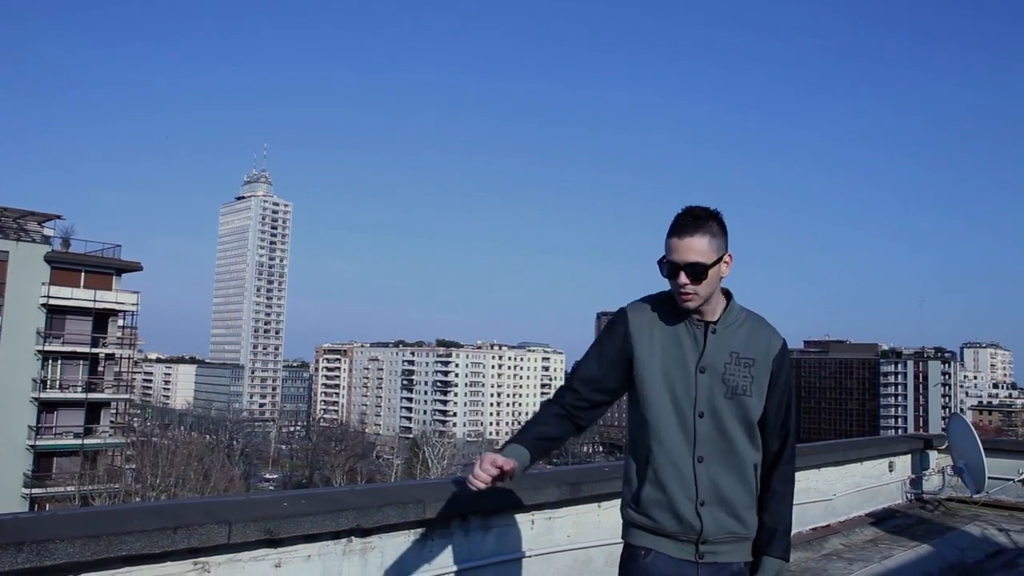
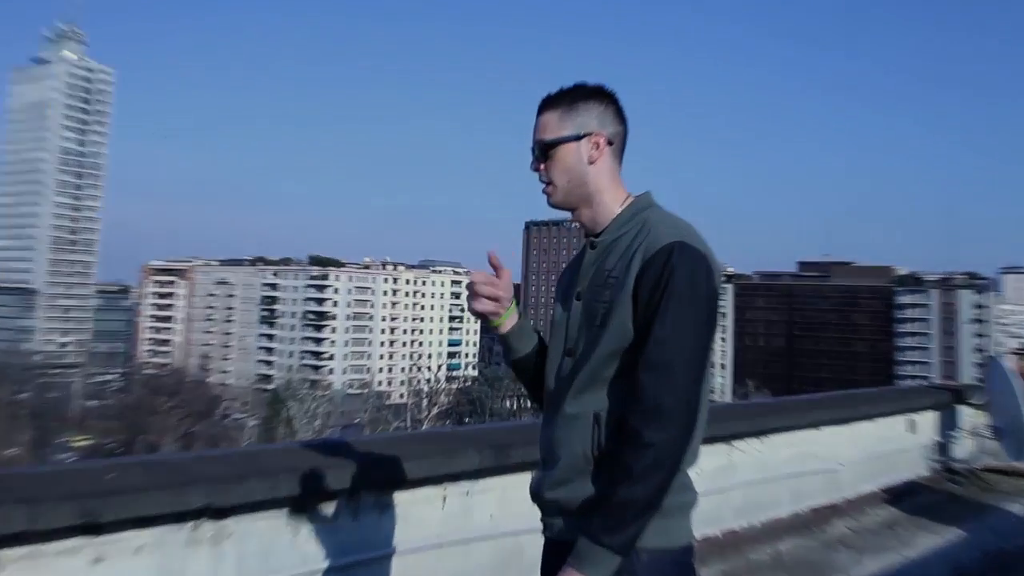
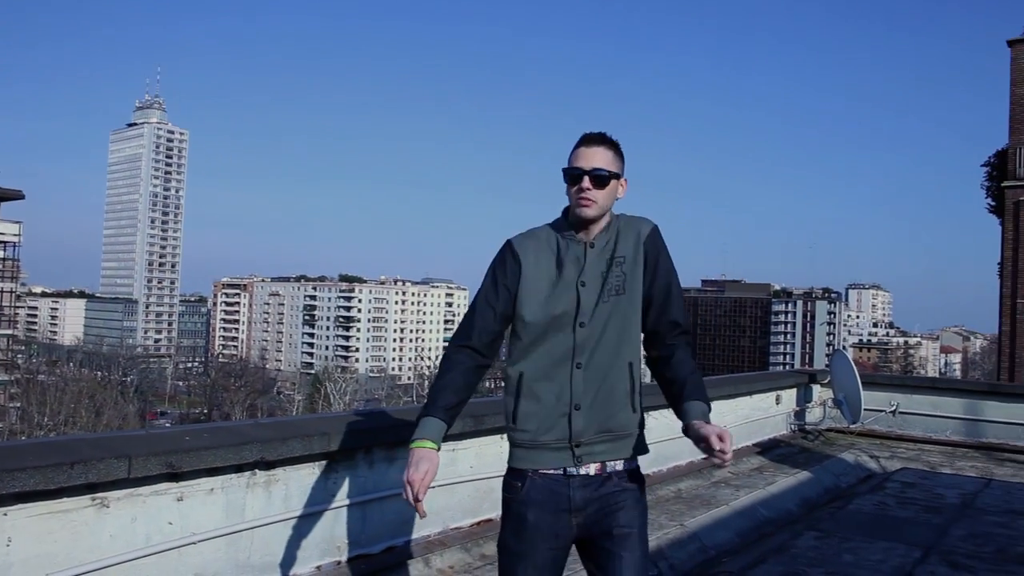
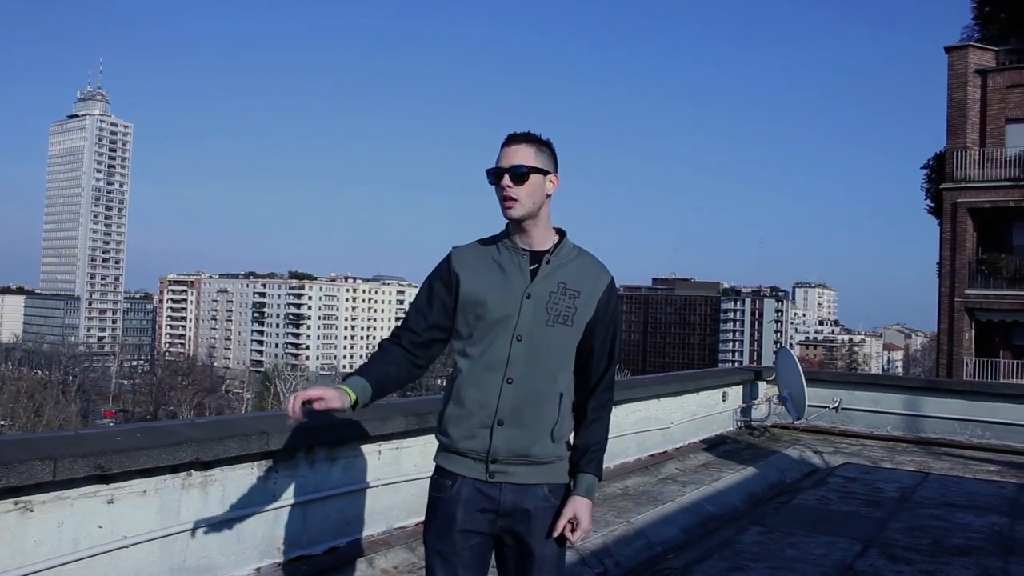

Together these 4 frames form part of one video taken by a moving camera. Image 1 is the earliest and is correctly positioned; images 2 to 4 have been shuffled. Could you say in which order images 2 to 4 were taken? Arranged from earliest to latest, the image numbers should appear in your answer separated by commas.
3, 4, 2
